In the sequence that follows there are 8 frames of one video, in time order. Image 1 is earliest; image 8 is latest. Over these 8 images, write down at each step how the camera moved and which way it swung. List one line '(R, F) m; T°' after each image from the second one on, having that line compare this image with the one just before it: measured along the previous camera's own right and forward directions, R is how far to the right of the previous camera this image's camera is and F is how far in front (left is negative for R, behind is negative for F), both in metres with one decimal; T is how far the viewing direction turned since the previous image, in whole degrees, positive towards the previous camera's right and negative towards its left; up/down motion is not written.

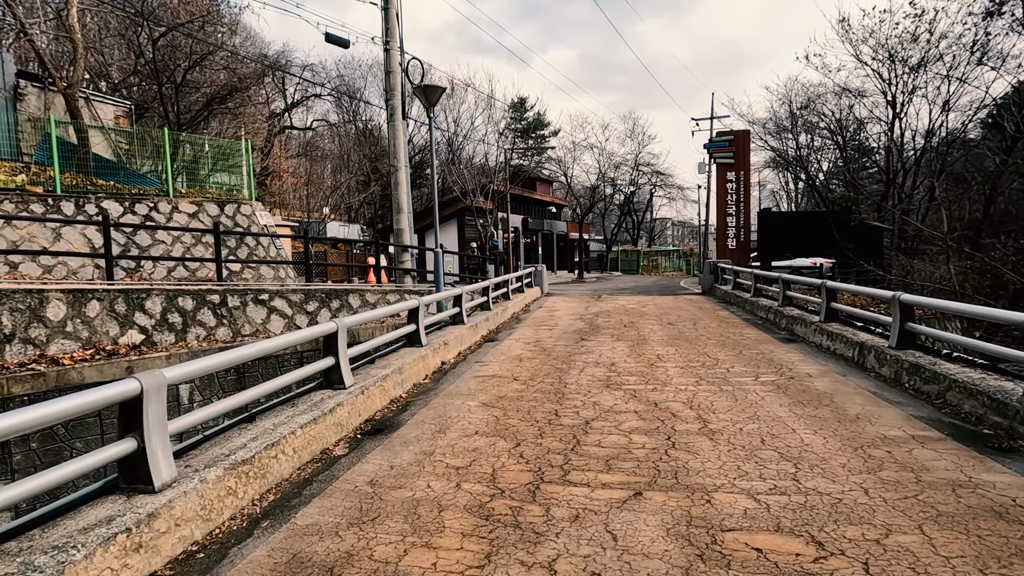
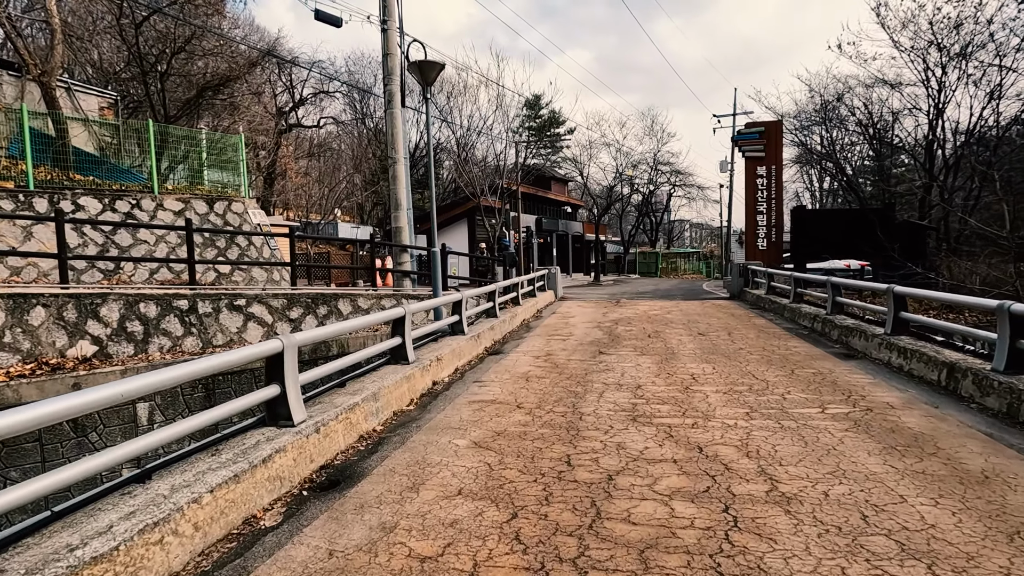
(+0.1, +1.2) m; -2°
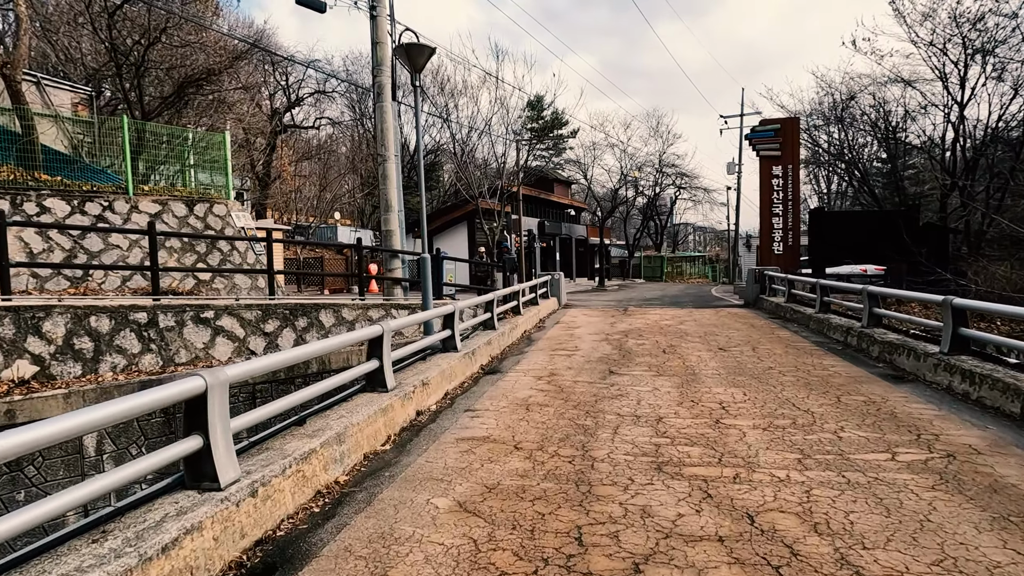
(+0.1, +0.9) m; 0°
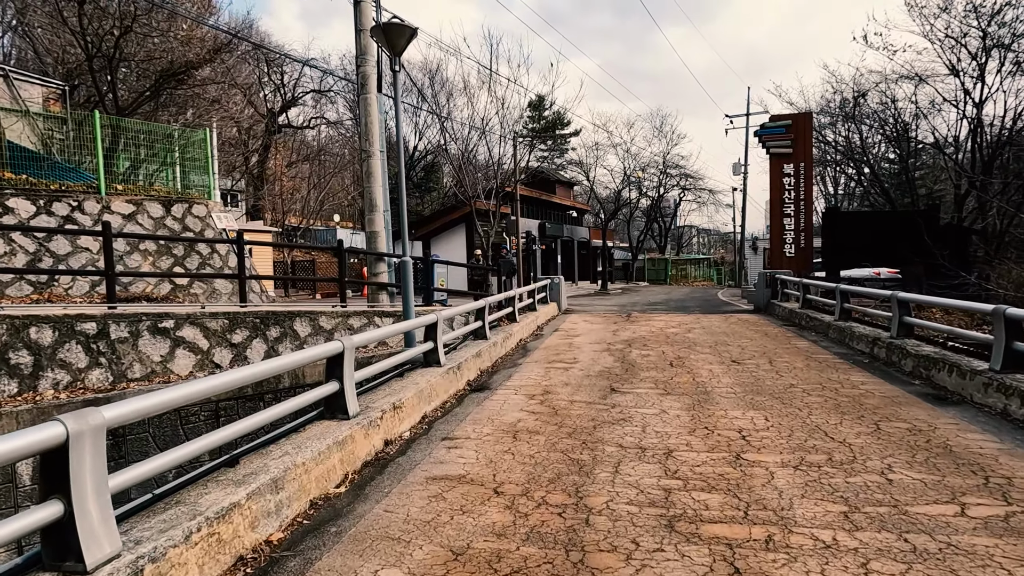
(+0.2, +0.8) m; 0°
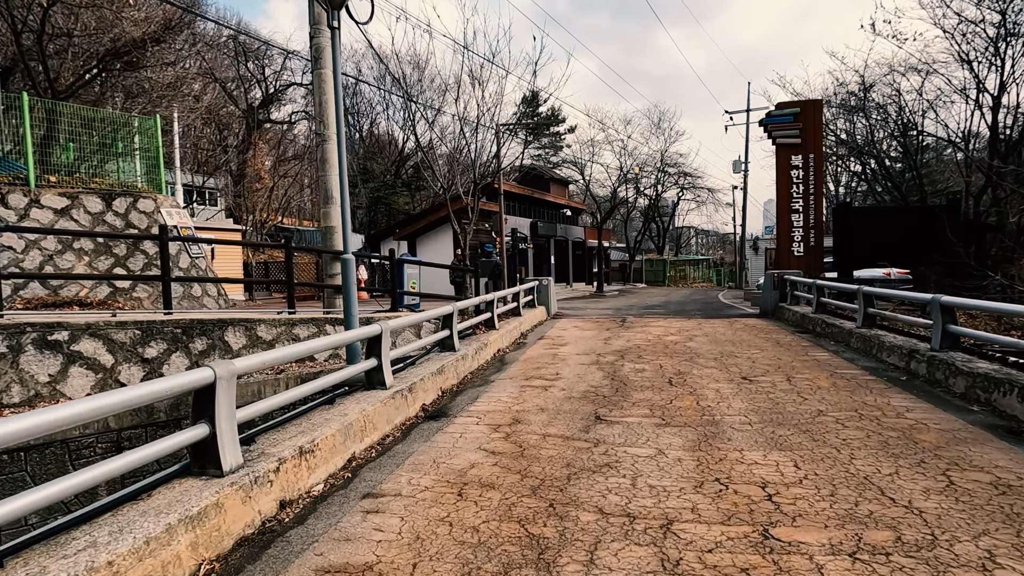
(+0.4, +1.2) m; 0°
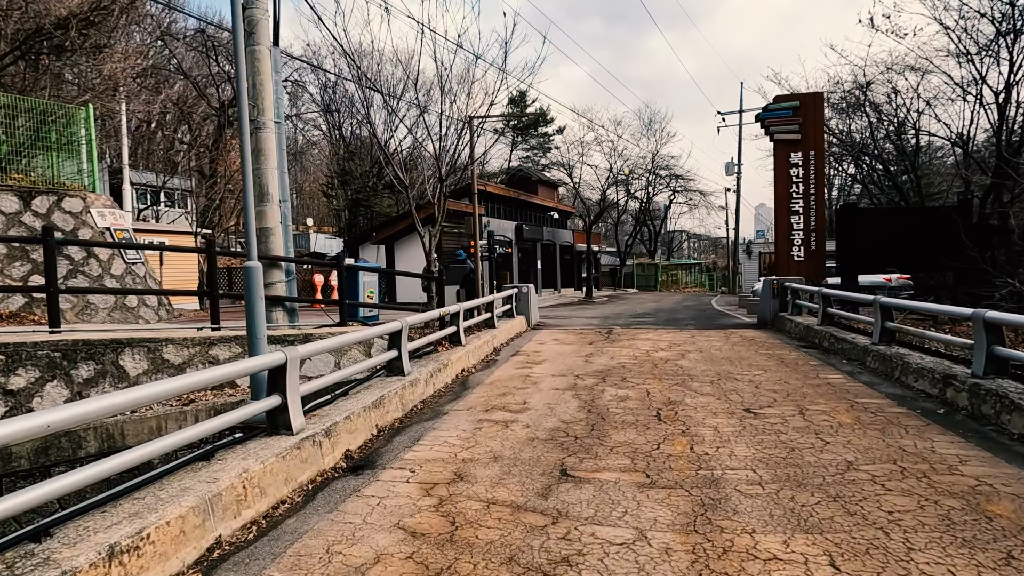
(+0.4, +1.2) m; +1°
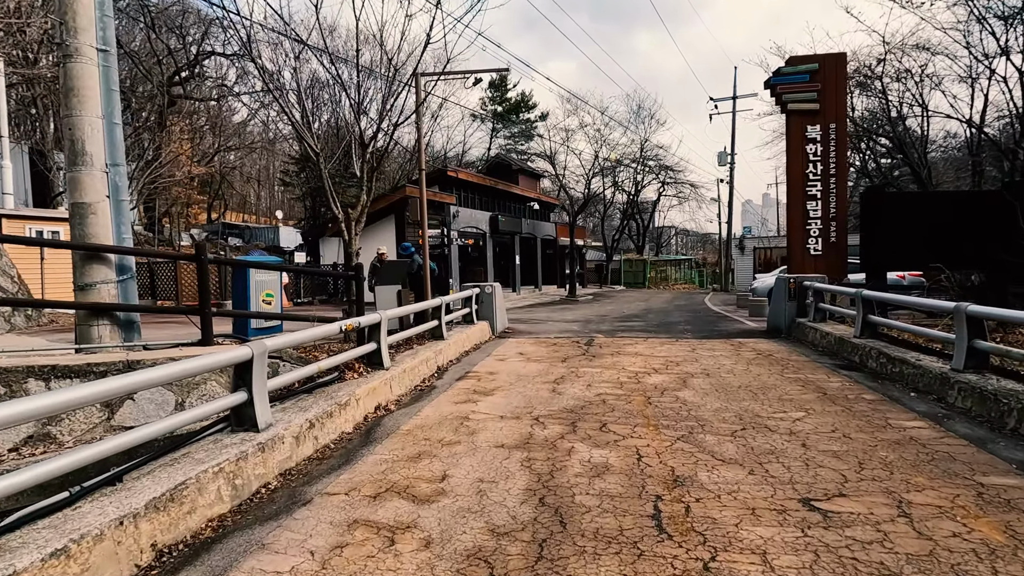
(+0.6, +2.3) m; +1°
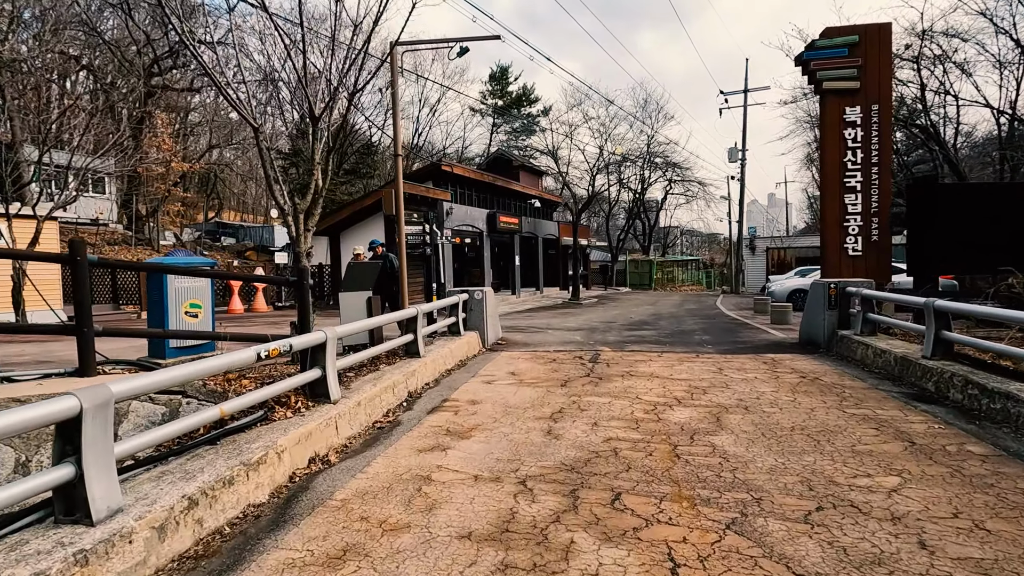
(+0.2, +1.4) m; 0°
